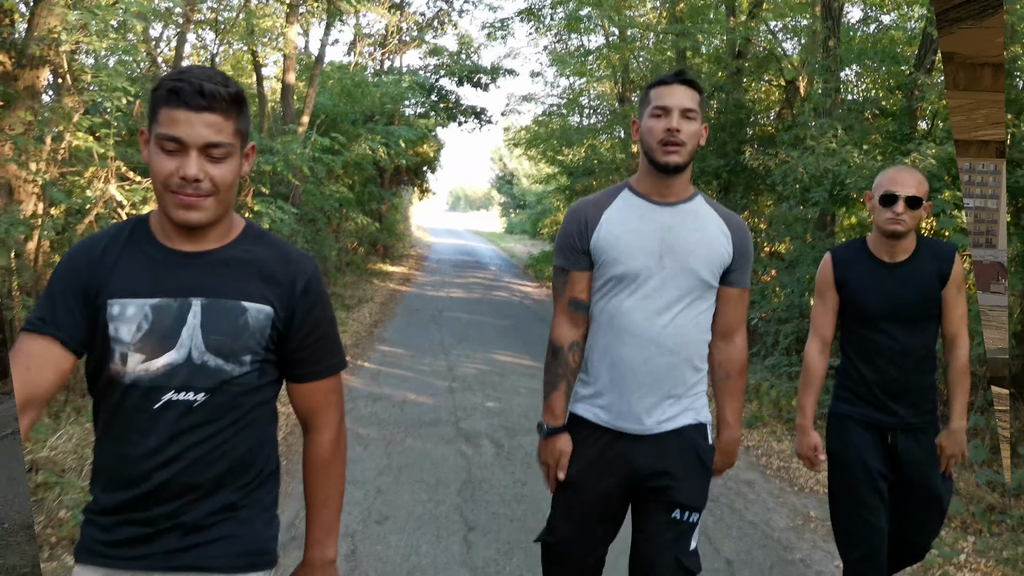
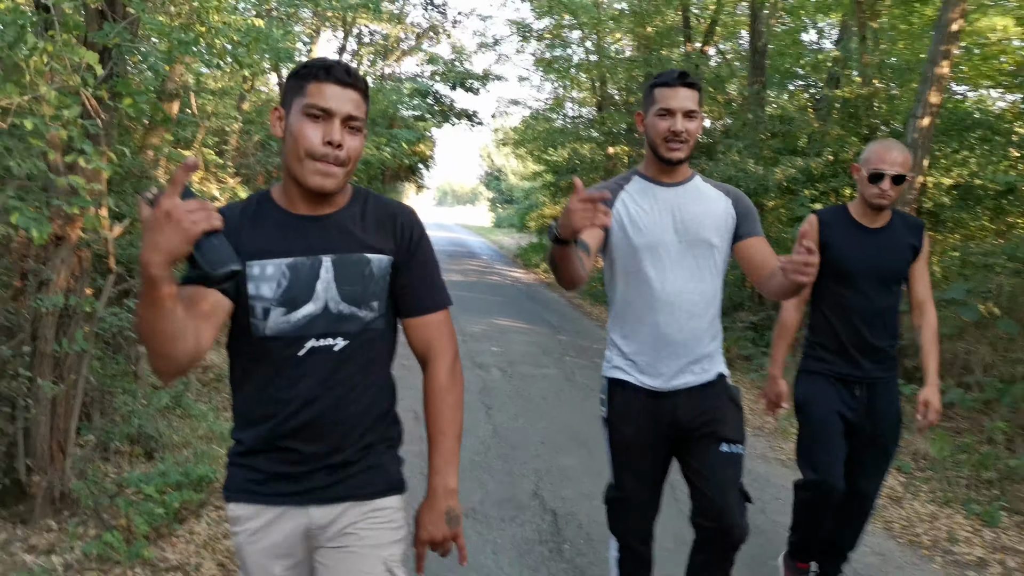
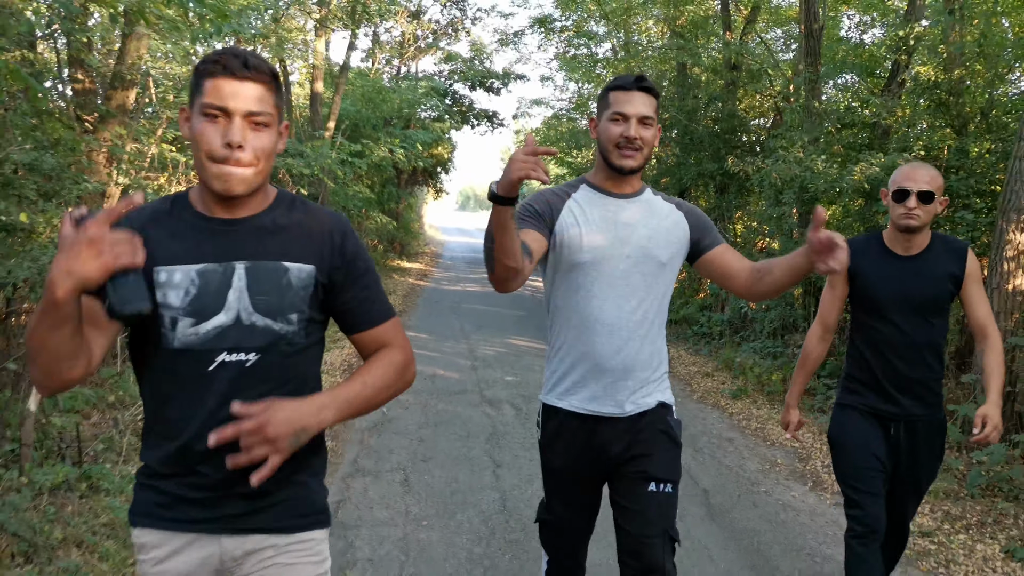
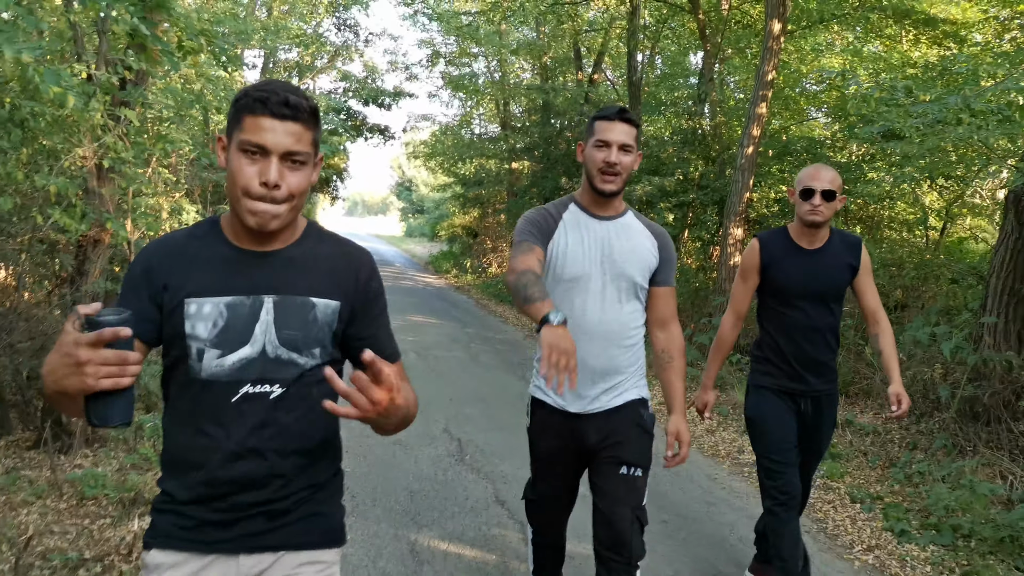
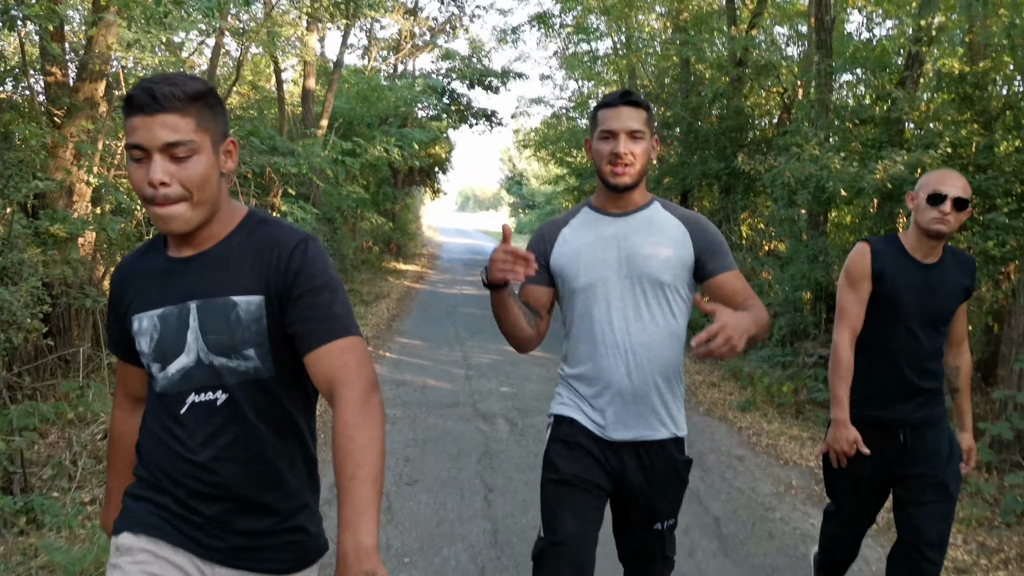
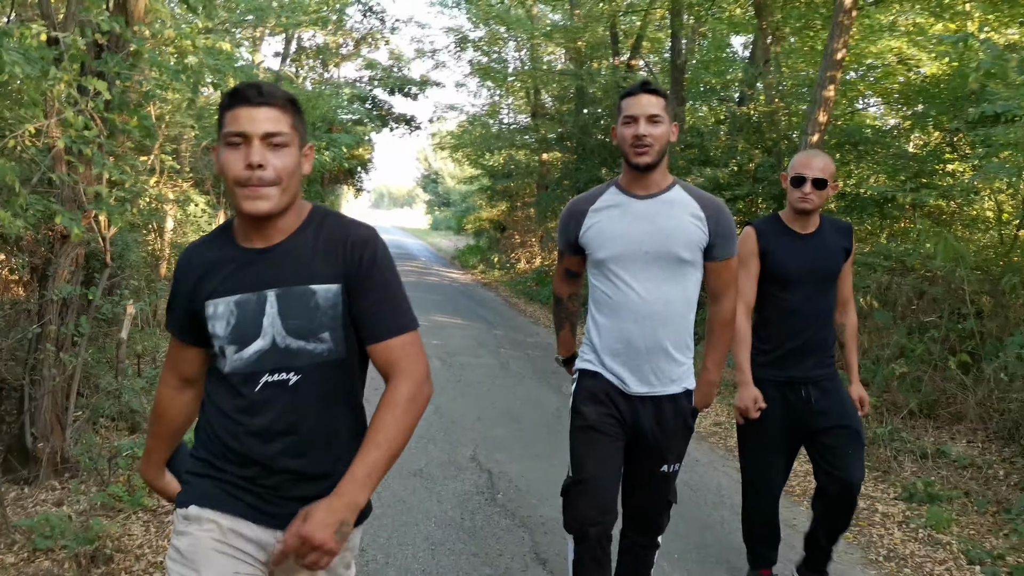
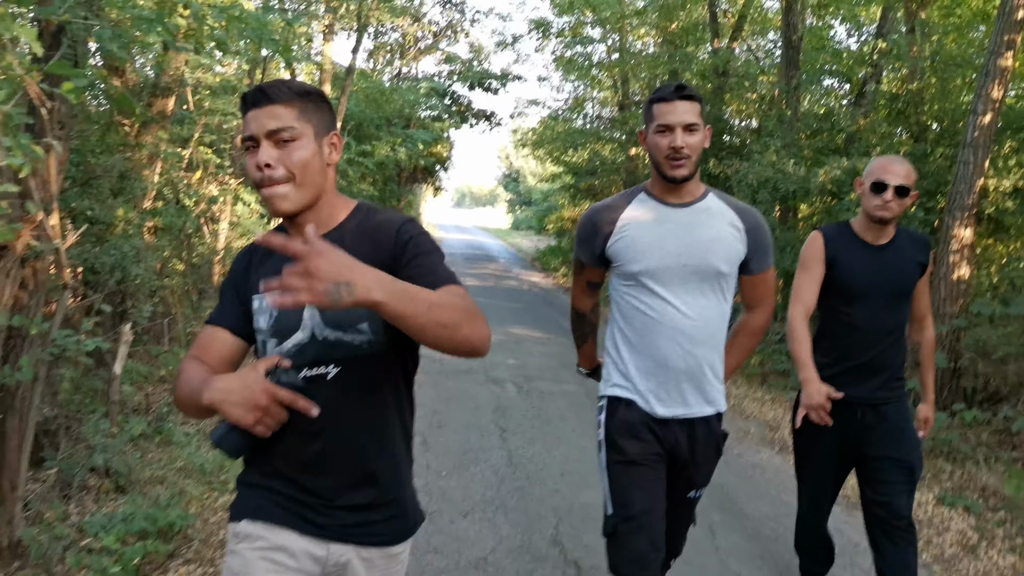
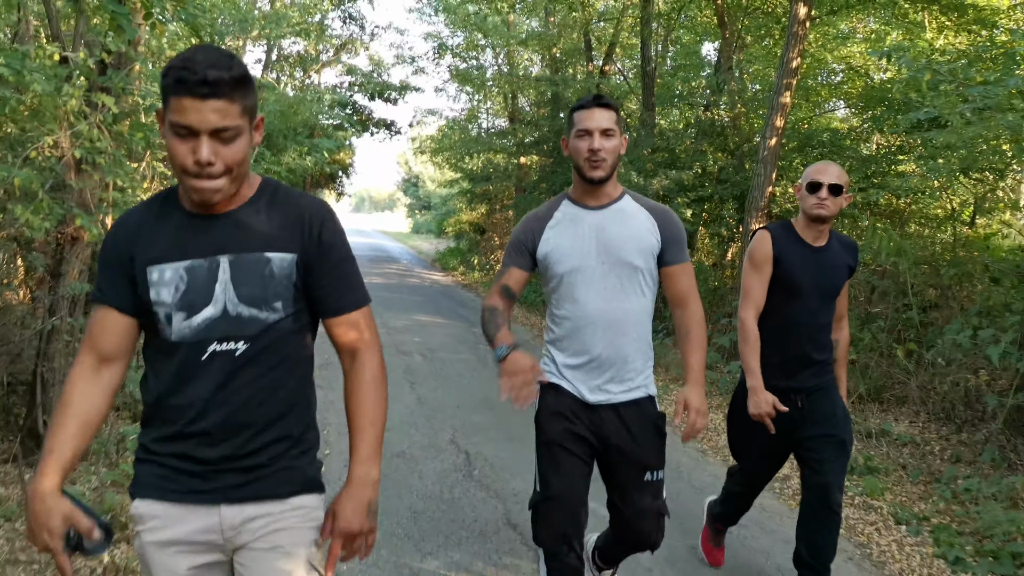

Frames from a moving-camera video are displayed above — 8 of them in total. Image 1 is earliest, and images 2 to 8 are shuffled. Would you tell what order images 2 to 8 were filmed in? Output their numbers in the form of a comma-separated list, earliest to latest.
5, 3, 7, 2, 6, 8, 4
